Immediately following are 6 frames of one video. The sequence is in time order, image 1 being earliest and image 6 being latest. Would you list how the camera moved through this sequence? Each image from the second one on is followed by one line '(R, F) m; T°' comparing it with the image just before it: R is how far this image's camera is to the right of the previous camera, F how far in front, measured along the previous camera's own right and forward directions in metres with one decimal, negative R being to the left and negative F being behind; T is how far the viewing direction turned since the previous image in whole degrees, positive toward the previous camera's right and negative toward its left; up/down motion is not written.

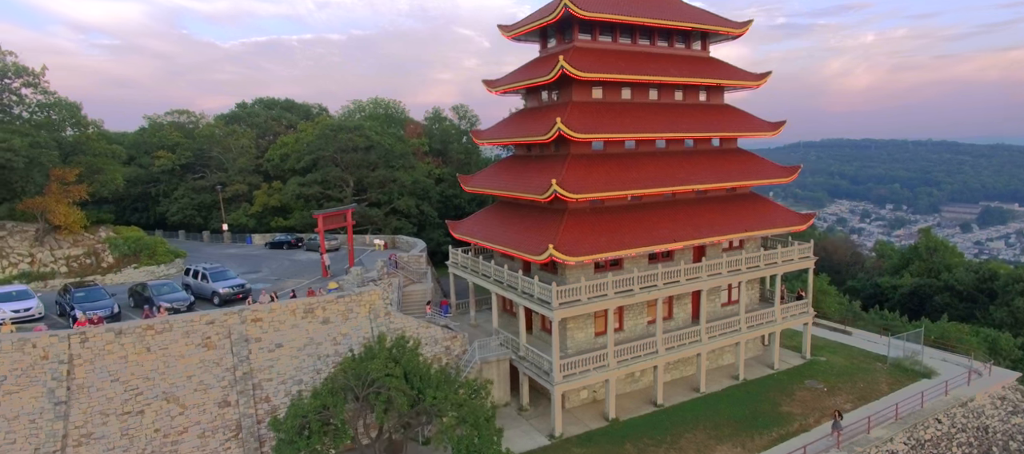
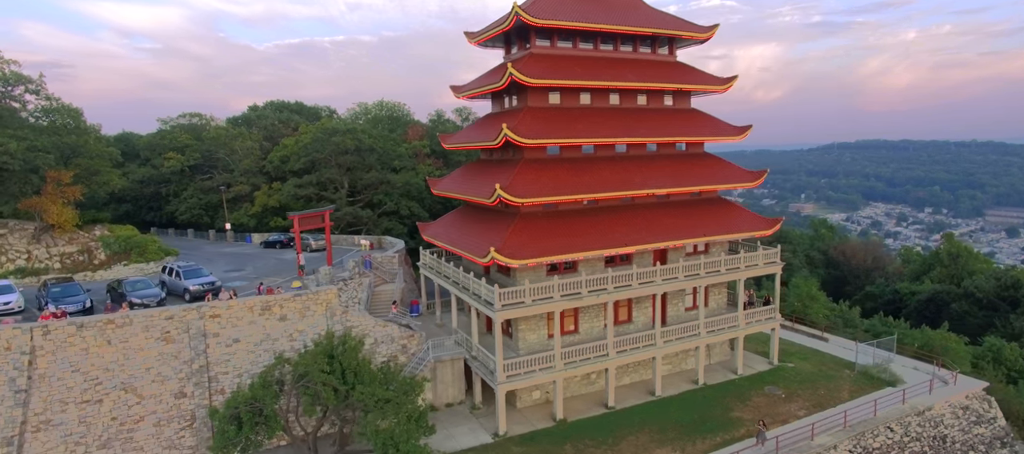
(+3.4, -0.6) m; -3°
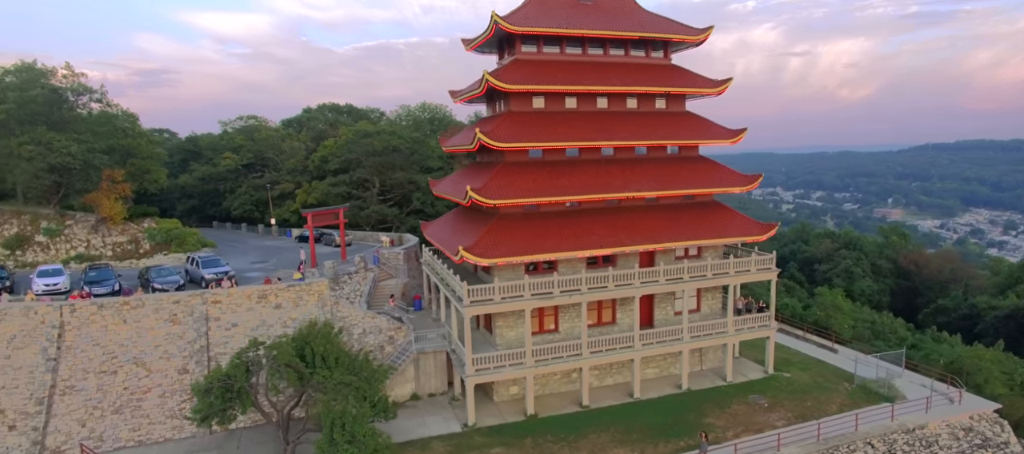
(+4.4, -0.8) m; -8°
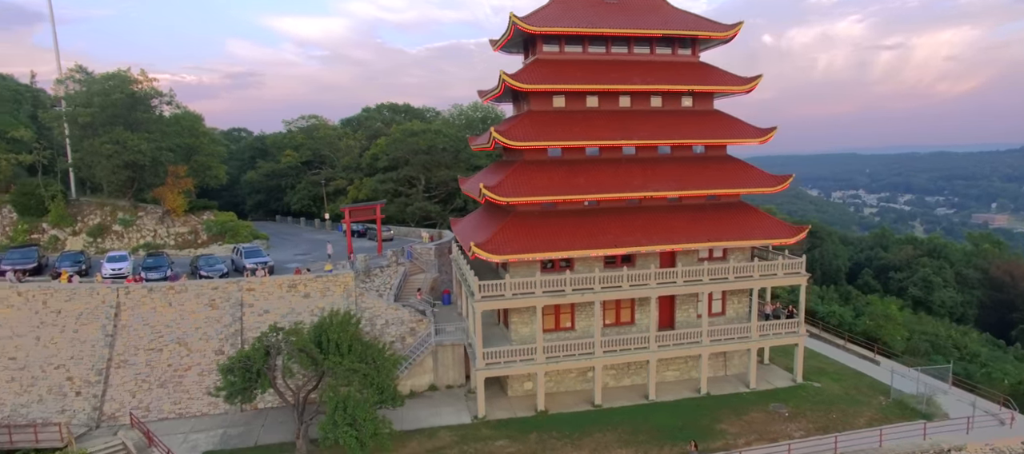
(+2.6, -0.3) m; -7°
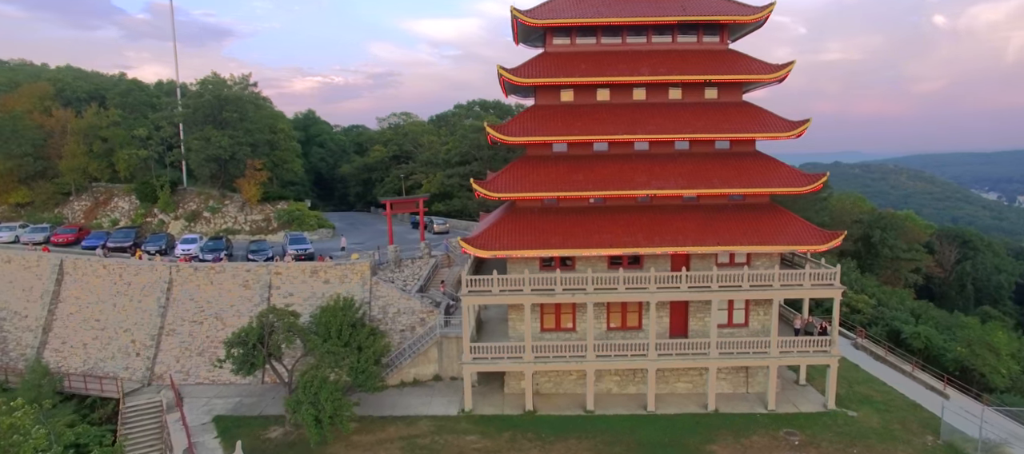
(+6.5, +1.1) m; -14°
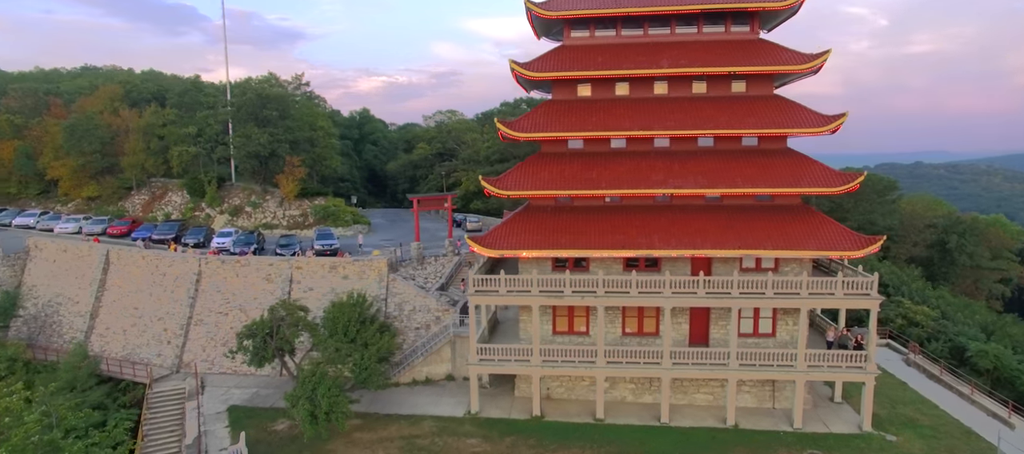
(+2.4, +1.0) m; -6°
